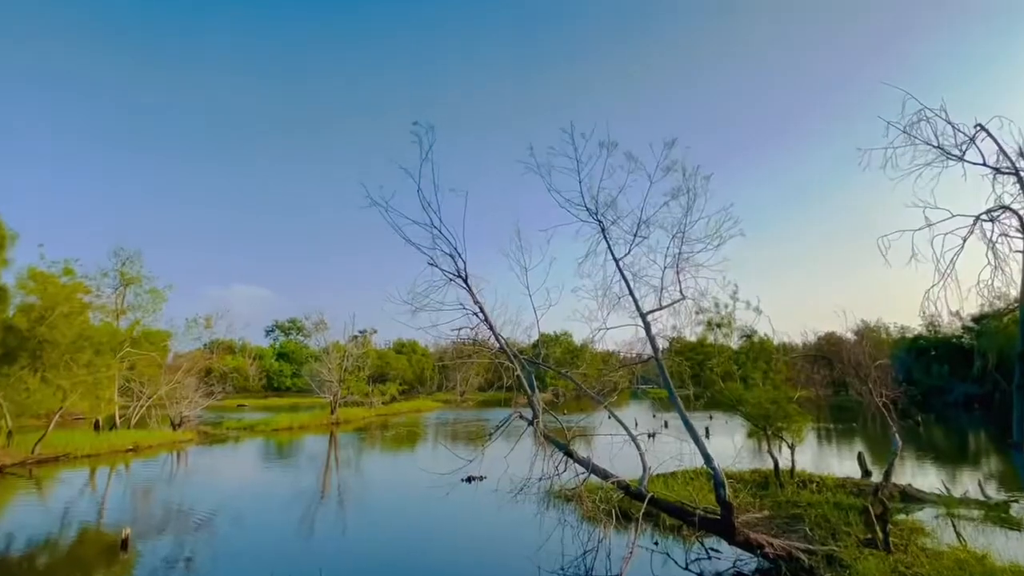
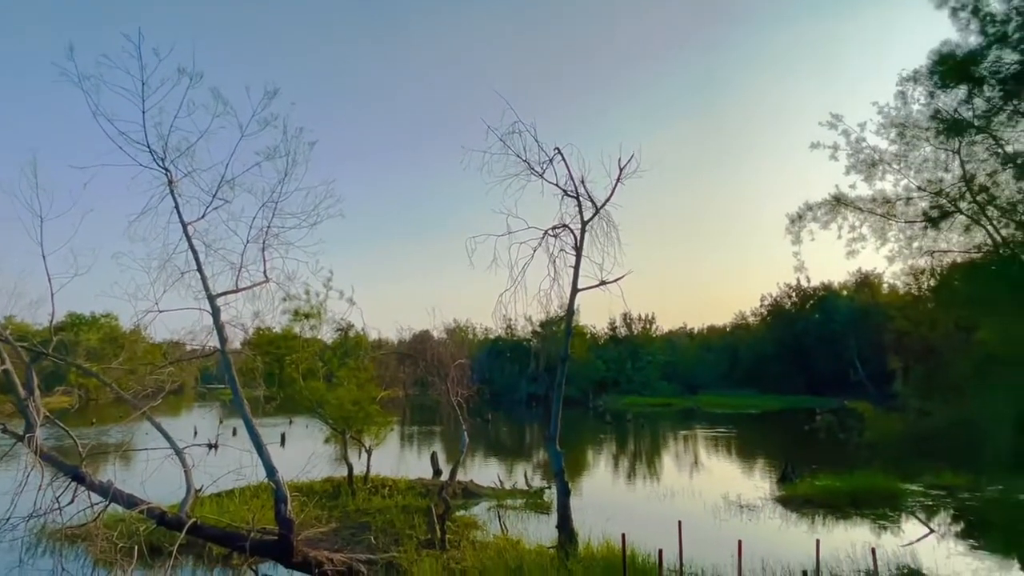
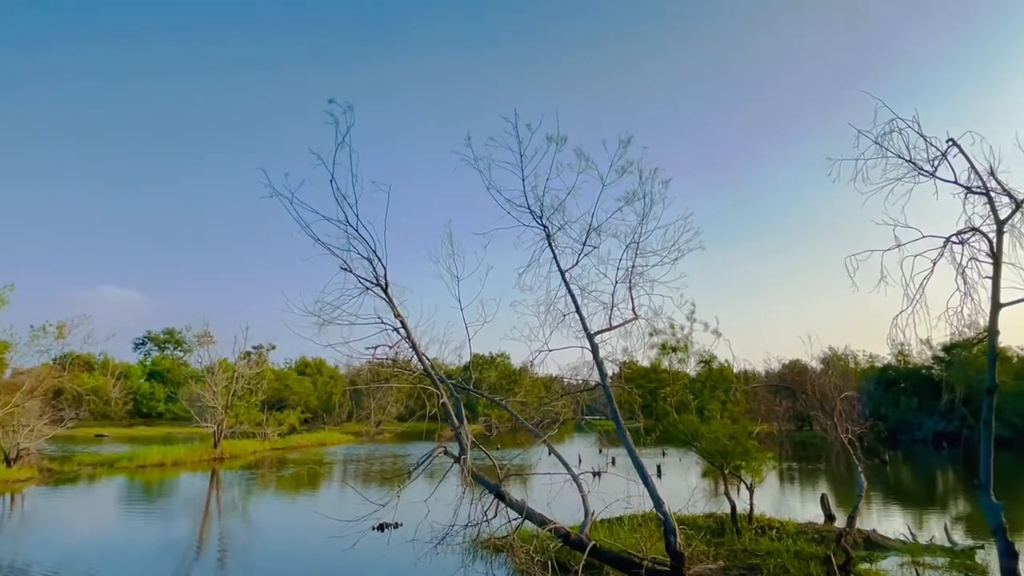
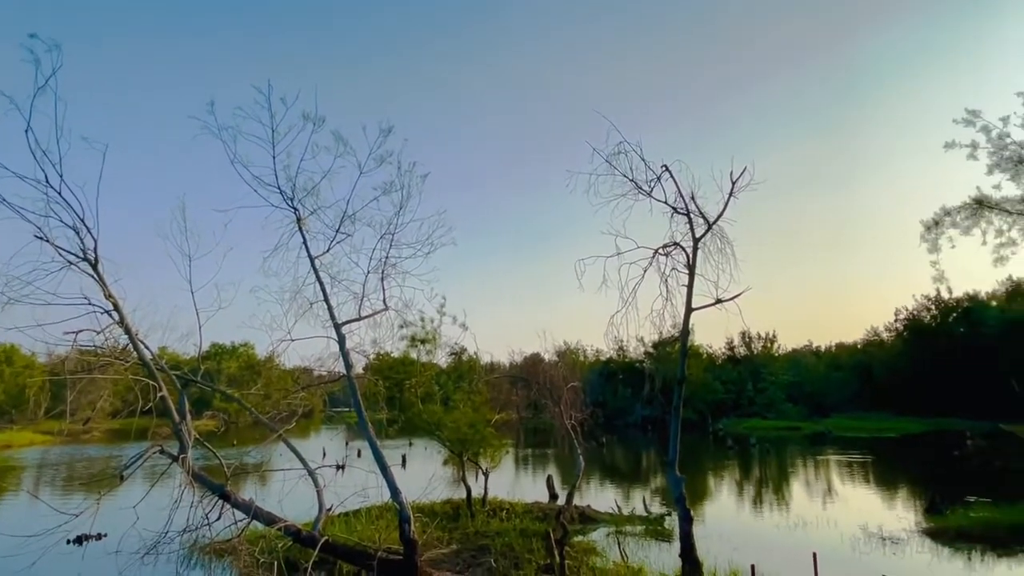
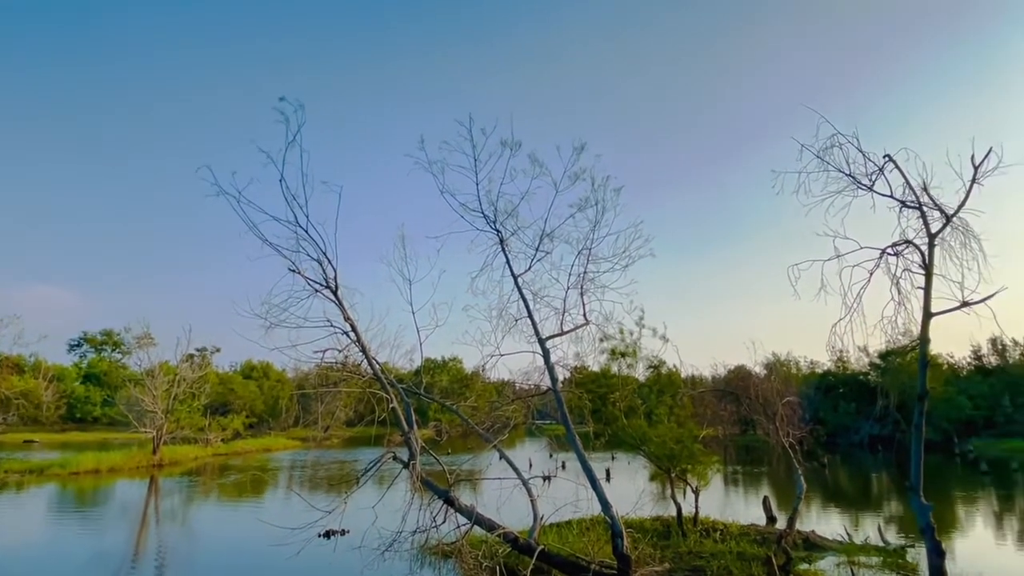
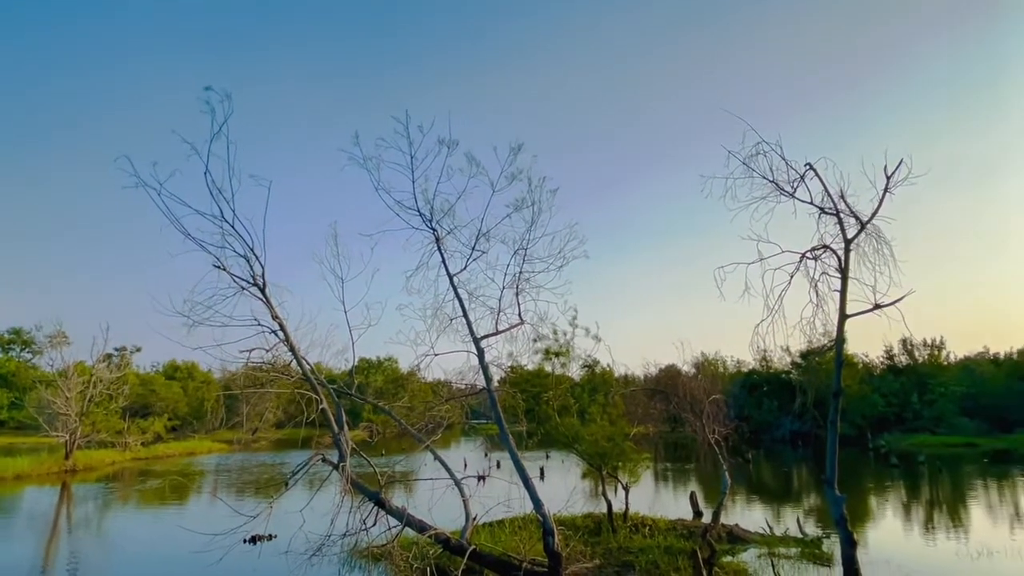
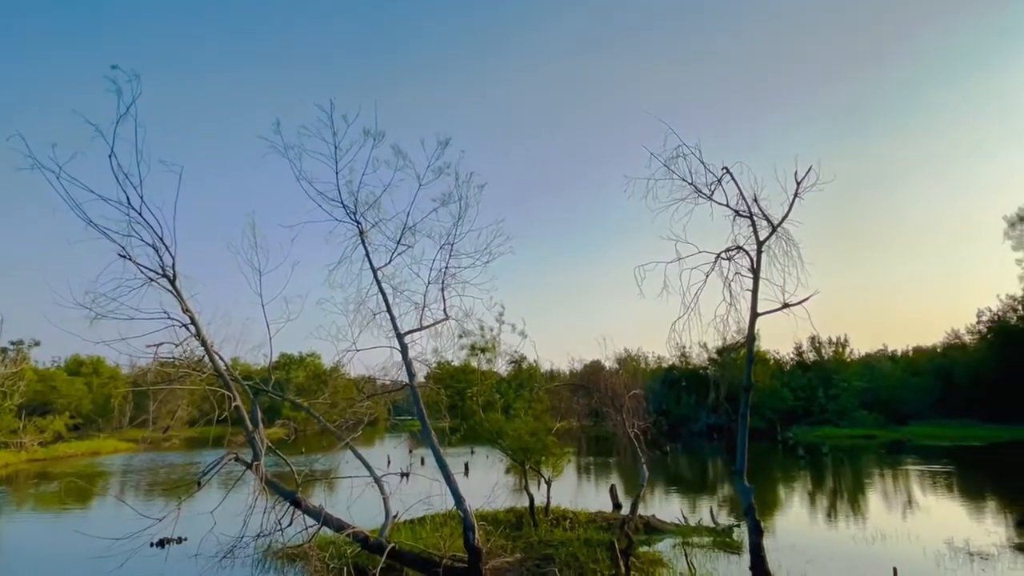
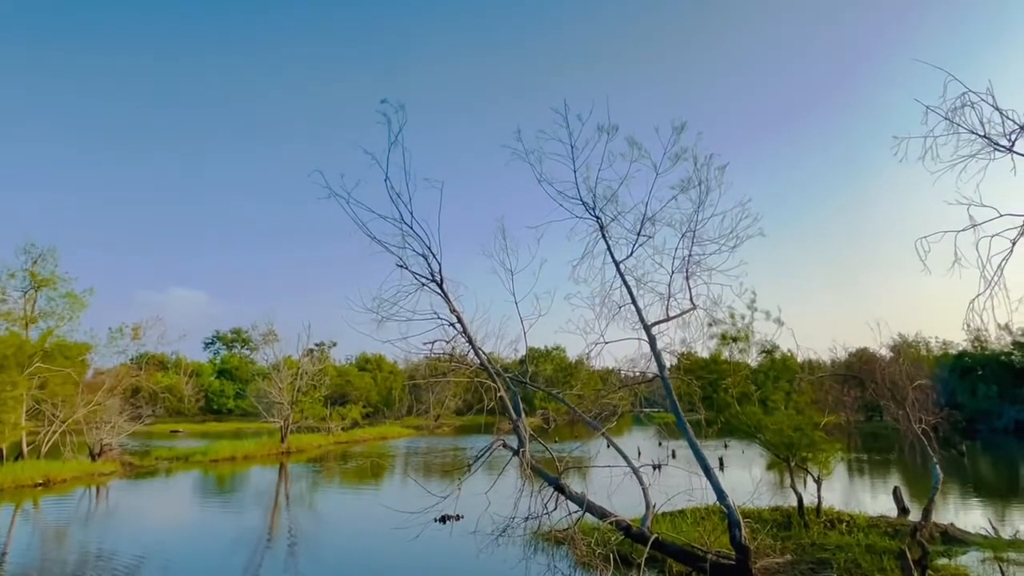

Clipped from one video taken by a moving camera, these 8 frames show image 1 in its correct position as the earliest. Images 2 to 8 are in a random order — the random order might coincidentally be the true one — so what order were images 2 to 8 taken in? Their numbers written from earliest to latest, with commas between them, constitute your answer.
8, 3, 5, 6, 7, 4, 2
